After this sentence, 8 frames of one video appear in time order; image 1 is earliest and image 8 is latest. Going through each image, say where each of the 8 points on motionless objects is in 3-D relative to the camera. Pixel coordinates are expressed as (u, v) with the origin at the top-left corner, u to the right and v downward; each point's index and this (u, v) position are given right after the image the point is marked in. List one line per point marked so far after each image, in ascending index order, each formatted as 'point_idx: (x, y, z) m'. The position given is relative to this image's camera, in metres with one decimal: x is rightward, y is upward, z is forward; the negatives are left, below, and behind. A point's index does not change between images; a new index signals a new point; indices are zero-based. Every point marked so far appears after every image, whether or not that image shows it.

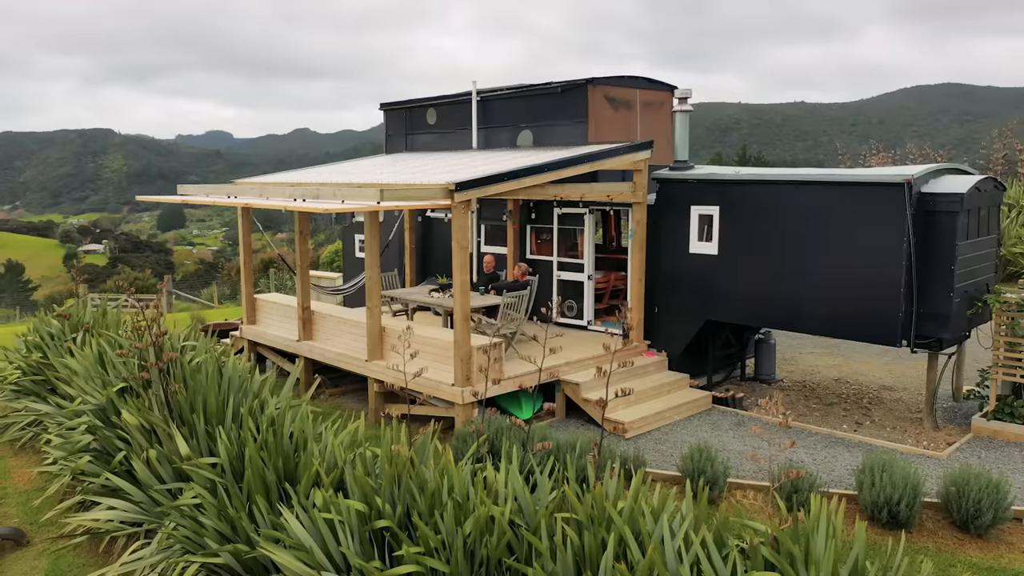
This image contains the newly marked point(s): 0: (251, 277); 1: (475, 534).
0: (-4.3, +0.2, +11.5) m
1: (-0.2, -1.6, +4.3) m
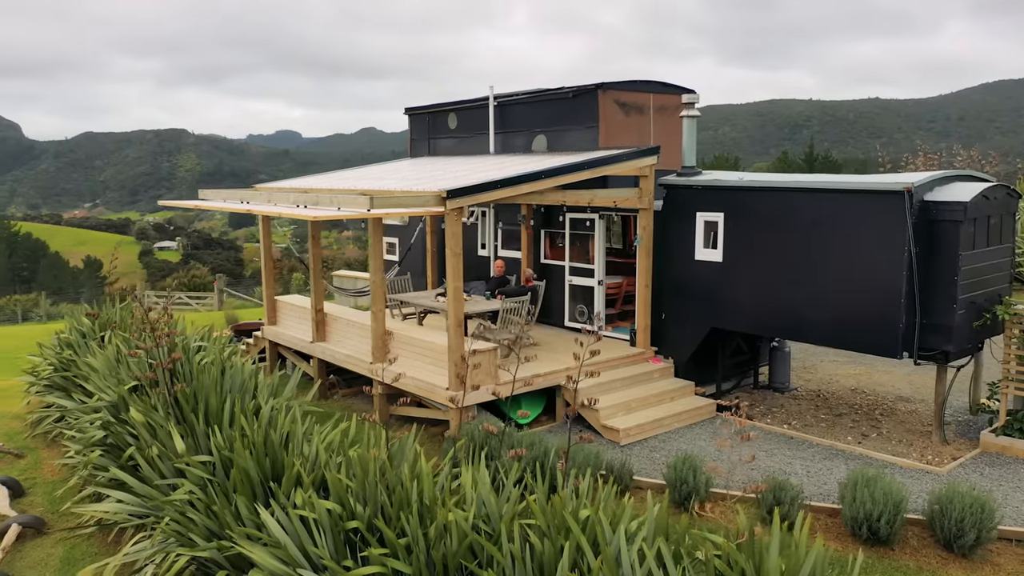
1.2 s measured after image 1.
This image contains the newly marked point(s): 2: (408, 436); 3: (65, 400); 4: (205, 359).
0: (-4.1, +0.2, +11.8) m
1: (-0.5, -1.6, +4.4) m
2: (-0.9, -1.3, +5.9) m
3: (-6.1, -1.5, +9.2) m
4: (-3.6, -0.8, +7.9) m
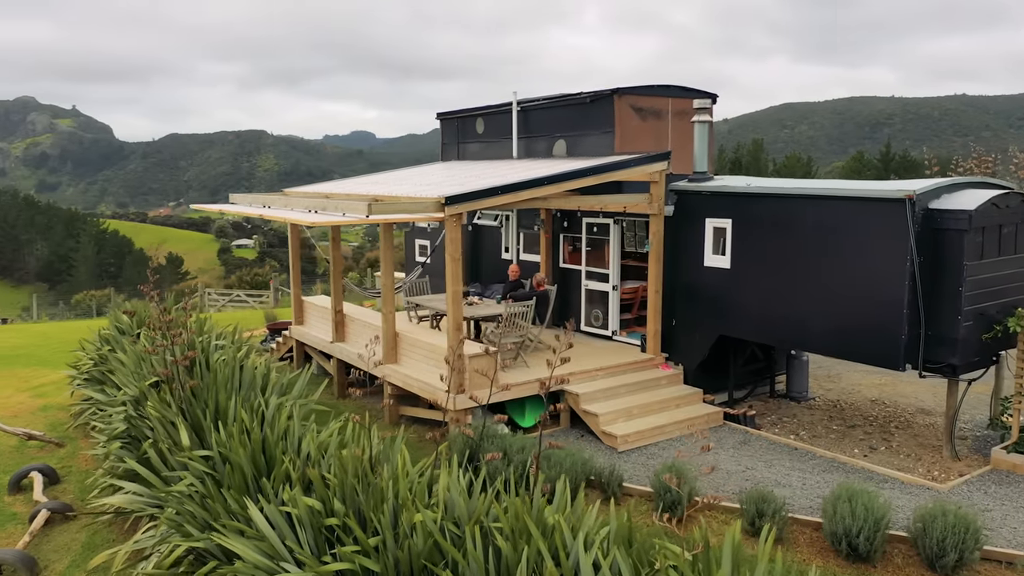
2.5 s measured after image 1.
0: (-3.8, +0.1, +12.2) m
1: (-0.7, -1.7, +4.6) m
2: (-1.0, -1.3, +6.0) m
3: (-5.9, -1.5, +9.7) m
4: (-3.5, -0.8, +8.3) m
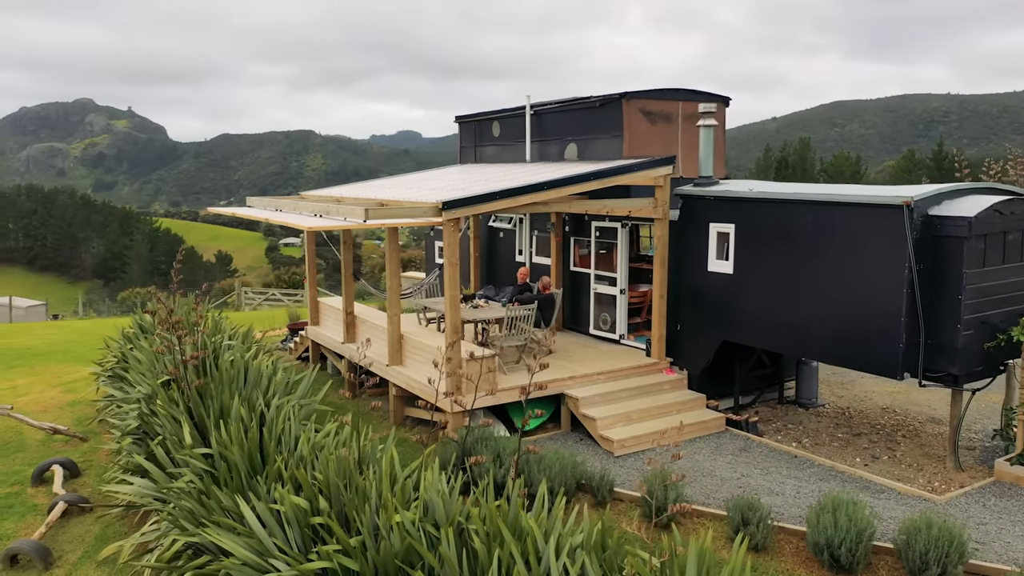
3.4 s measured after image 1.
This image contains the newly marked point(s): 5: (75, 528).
0: (-3.6, +0.1, +12.4) m
1: (-0.9, -1.7, +4.7) m
2: (-1.1, -1.4, +6.2) m
3: (-5.8, -1.5, +10.1) m
4: (-3.5, -0.9, +8.5) m
5: (-5.1, -2.8, +8.0) m
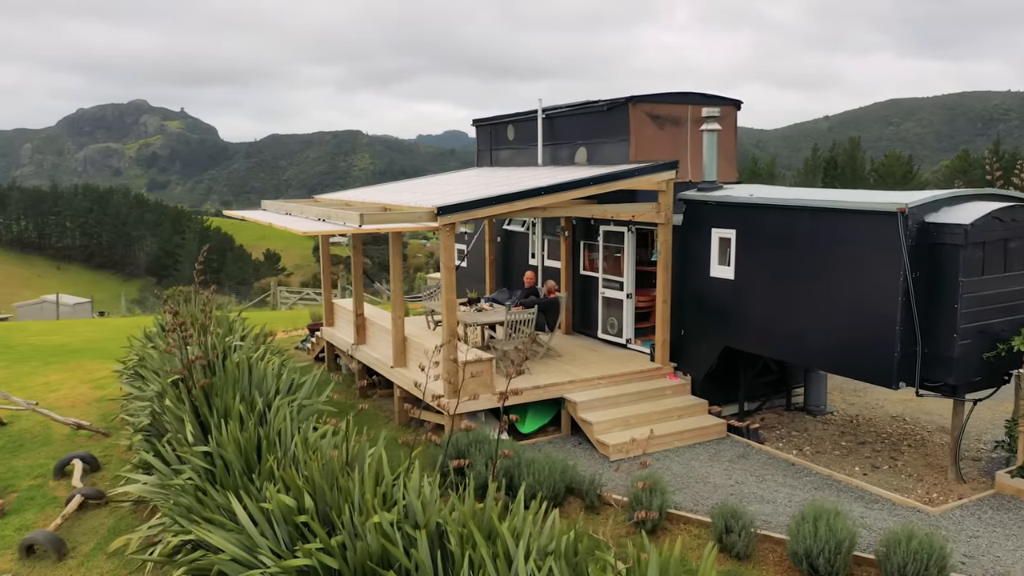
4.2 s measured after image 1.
0: (-3.4, +0.1, +12.7) m
1: (-1.1, -1.8, +4.8) m
2: (-1.2, -1.4, +6.3) m
3: (-5.8, -1.5, +10.4) m
4: (-3.5, -0.9, +8.7) m
5: (-5.2, -2.8, +8.3) m
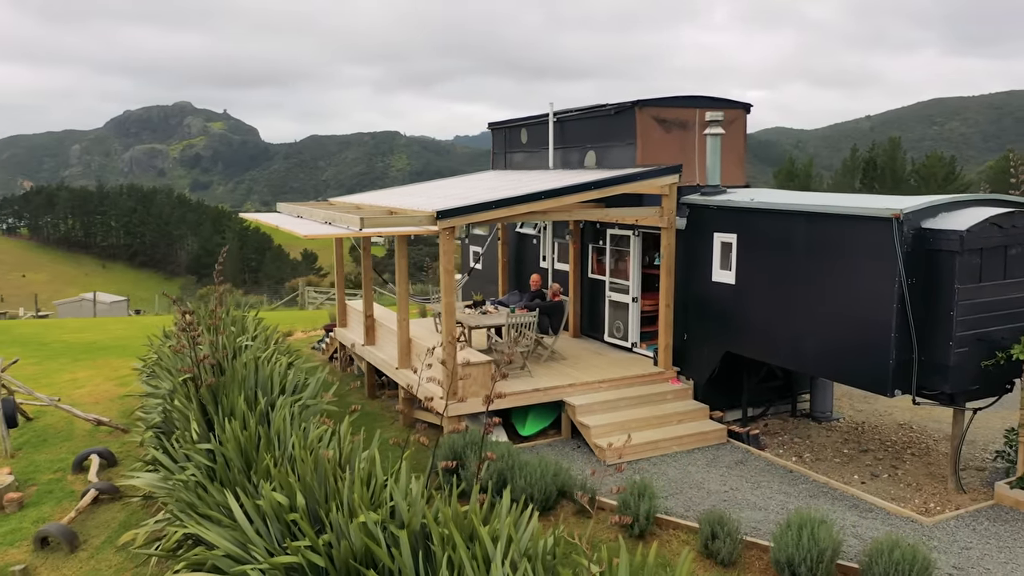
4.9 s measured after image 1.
0: (-3.2, +0.1, +12.9) m
1: (-1.2, -1.8, +4.9) m
2: (-1.3, -1.4, +6.4) m
3: (-5.7, -1.5, +10.7) m
4: (-3.5, -0.9, +8.9) m
5: (-5.2, -2.8, +8.6) m
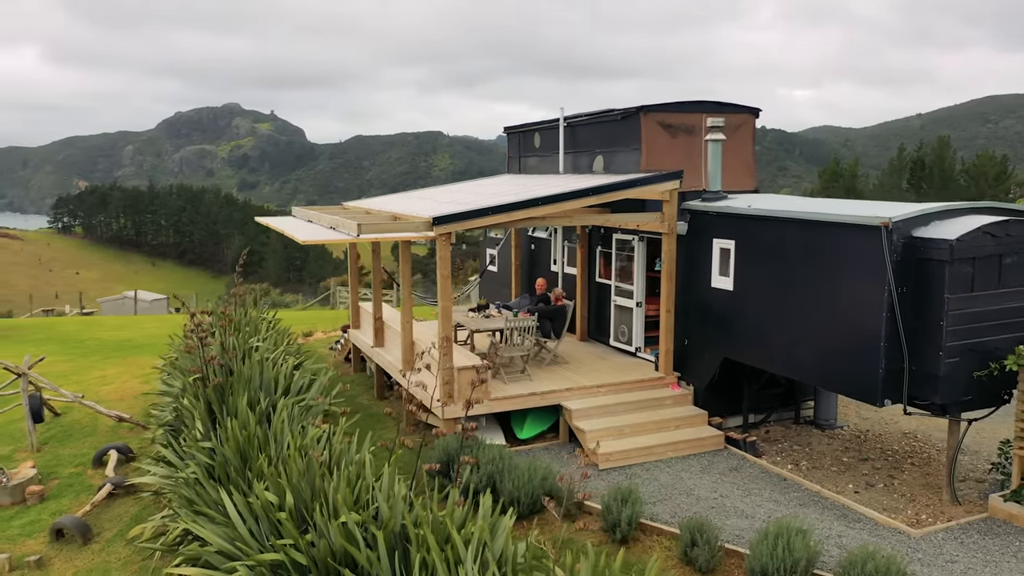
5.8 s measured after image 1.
0: (-3.0, 0.0, +13.1) m
1: (-1.4, -1.8, +5.0) m
2: (-1.4, -1.5, +6.6) m
3: (-5.6, -1.5, +11.0) m
4: (-3.5, -0.9, +9.2) m
5: (-5.2, -2.9, +8.9) m
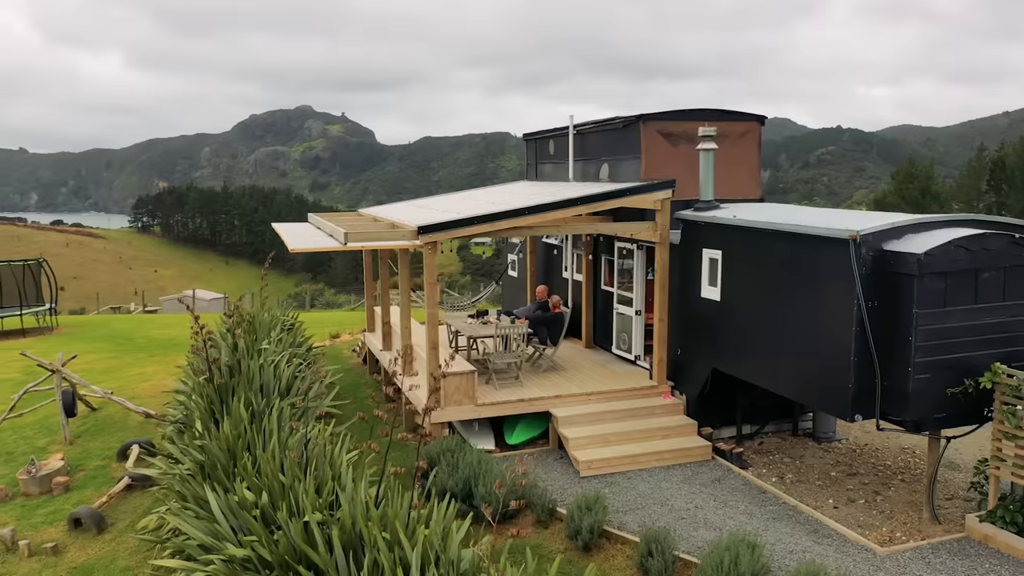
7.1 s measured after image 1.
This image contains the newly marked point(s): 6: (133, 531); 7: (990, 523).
0: (-2.8, -0.1, +13.4) m
1: (-1.7, -1.9, +5.3) m
2: (-1.7, -1.6, +6.8) m
3: (-5.5, -1.6, +11.6) m
4: (-3.5, -1.0, +9.6) m
5: (-5.3, -2.9, +9.4) m
6: (-4.7, -3.0, +8.5) m
7: (+4.1, -2.0, +5.9) m
